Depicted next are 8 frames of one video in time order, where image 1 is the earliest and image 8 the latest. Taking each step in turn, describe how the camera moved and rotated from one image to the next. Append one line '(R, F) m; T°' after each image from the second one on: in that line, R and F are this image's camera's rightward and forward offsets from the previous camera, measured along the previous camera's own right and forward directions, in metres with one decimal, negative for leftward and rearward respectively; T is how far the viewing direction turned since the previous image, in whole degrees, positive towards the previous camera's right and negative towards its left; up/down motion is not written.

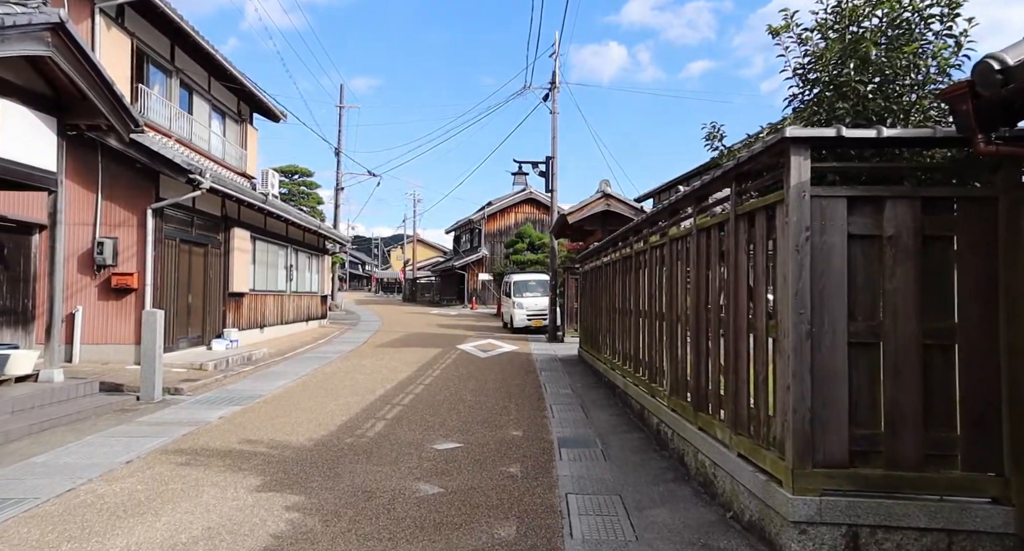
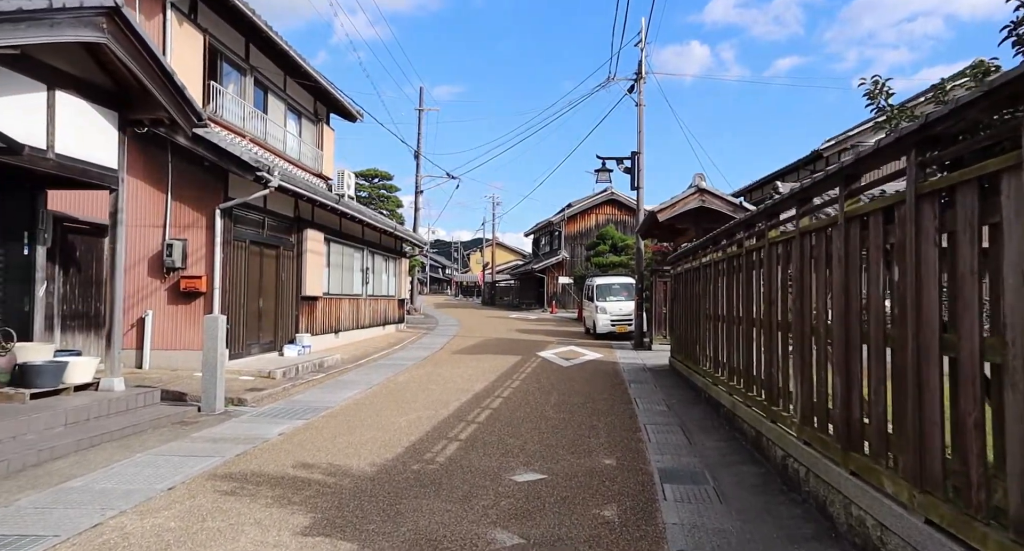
(-0.1, +1.0) m; -7°
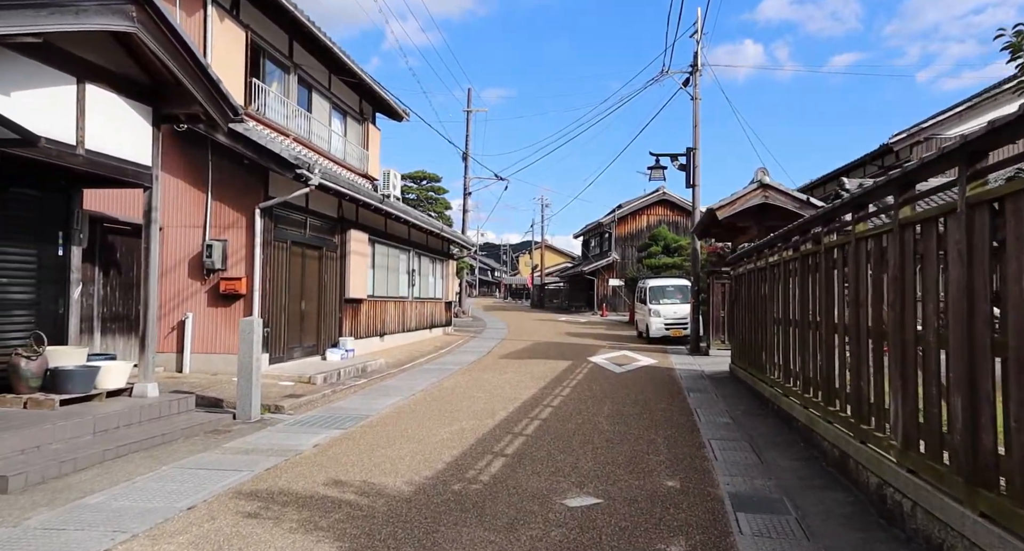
(0.0, +0.6) m; -4°
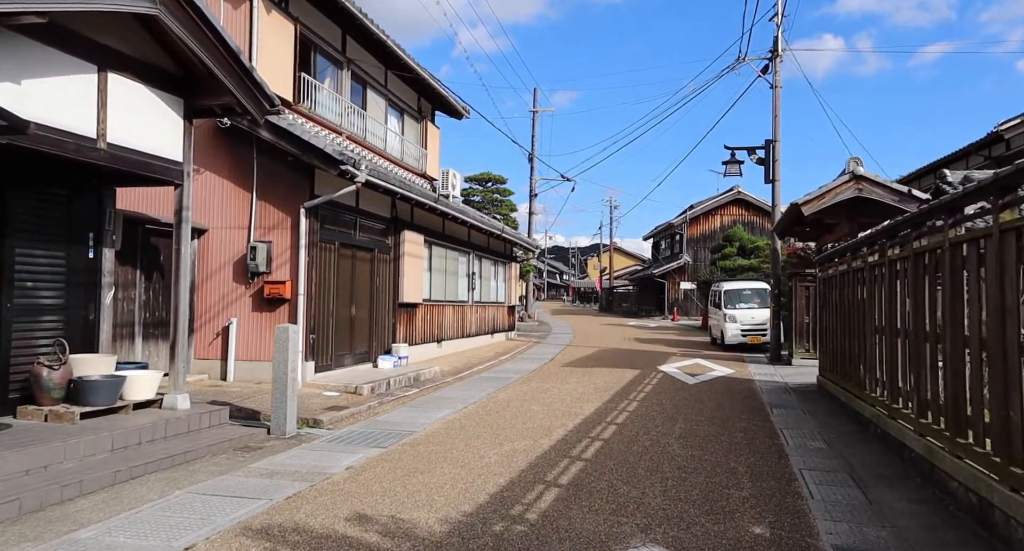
(+0.1, +0.8) m; -6°
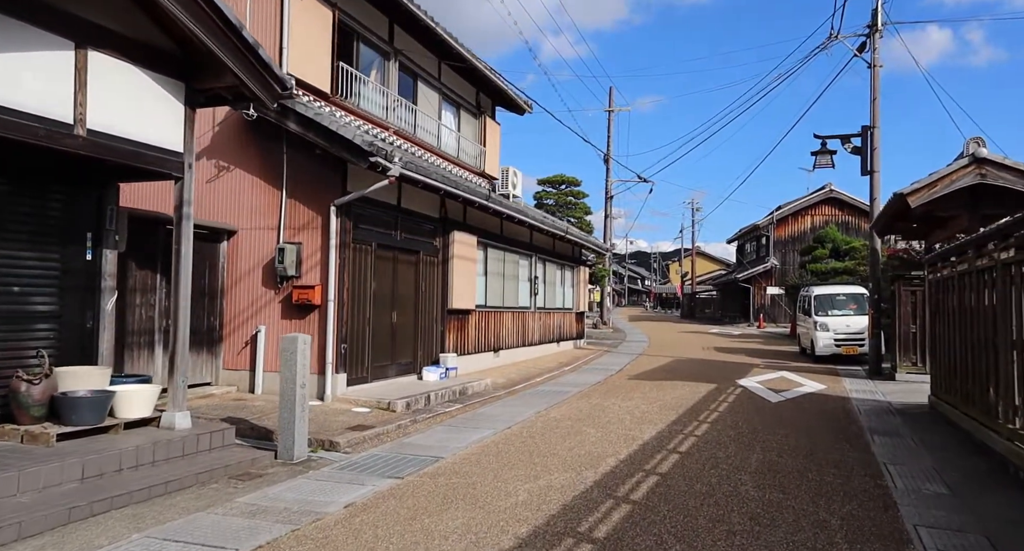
(+0.4, +1.0) m; -7°
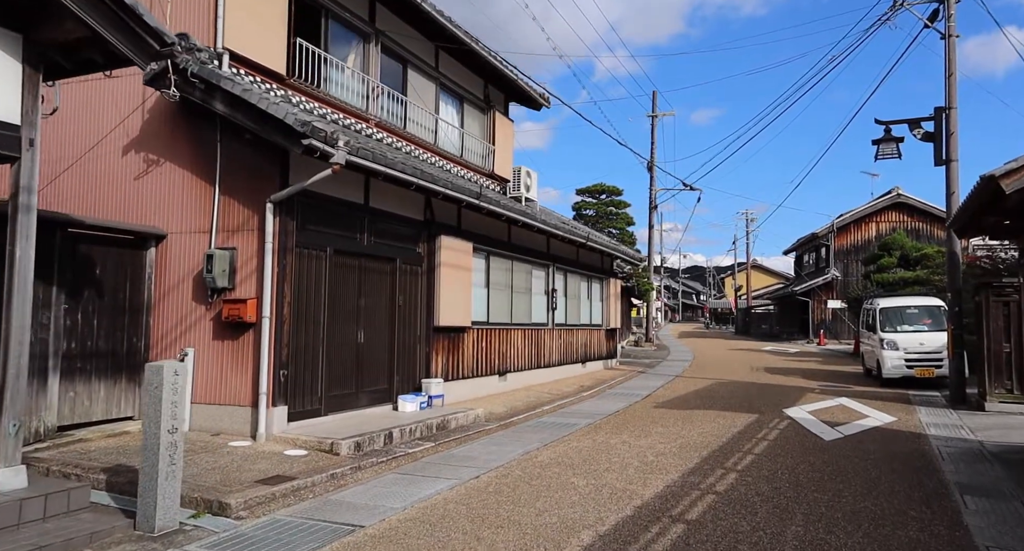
(+0.8, +1.6) m; -5°
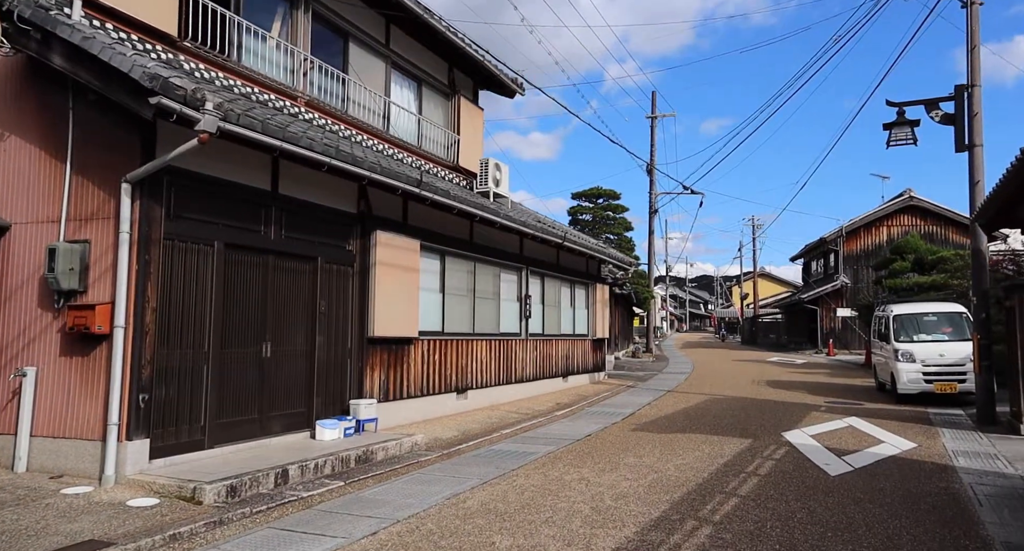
(+0.8, +1.4) m; -1°
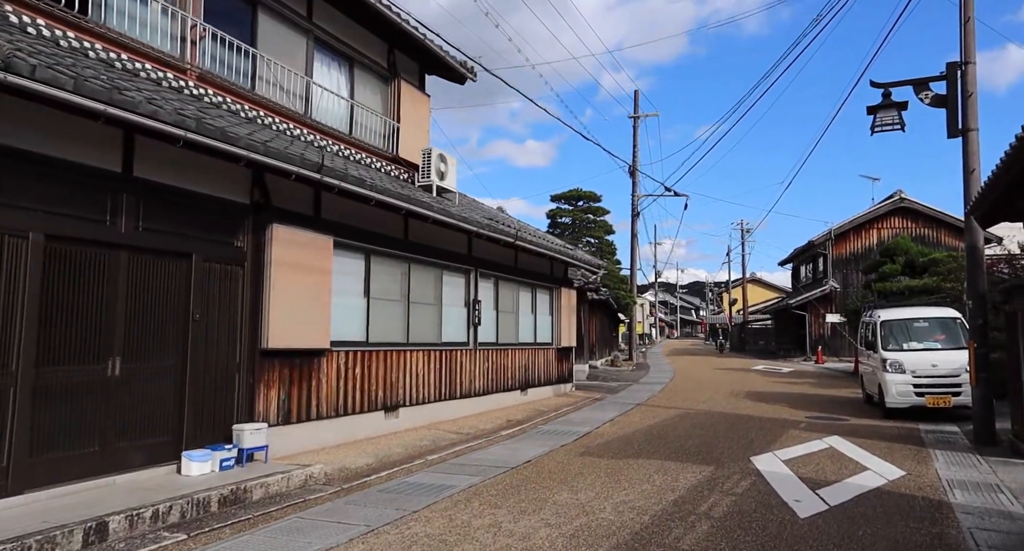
(+0.8, +1.2) m; +1°
